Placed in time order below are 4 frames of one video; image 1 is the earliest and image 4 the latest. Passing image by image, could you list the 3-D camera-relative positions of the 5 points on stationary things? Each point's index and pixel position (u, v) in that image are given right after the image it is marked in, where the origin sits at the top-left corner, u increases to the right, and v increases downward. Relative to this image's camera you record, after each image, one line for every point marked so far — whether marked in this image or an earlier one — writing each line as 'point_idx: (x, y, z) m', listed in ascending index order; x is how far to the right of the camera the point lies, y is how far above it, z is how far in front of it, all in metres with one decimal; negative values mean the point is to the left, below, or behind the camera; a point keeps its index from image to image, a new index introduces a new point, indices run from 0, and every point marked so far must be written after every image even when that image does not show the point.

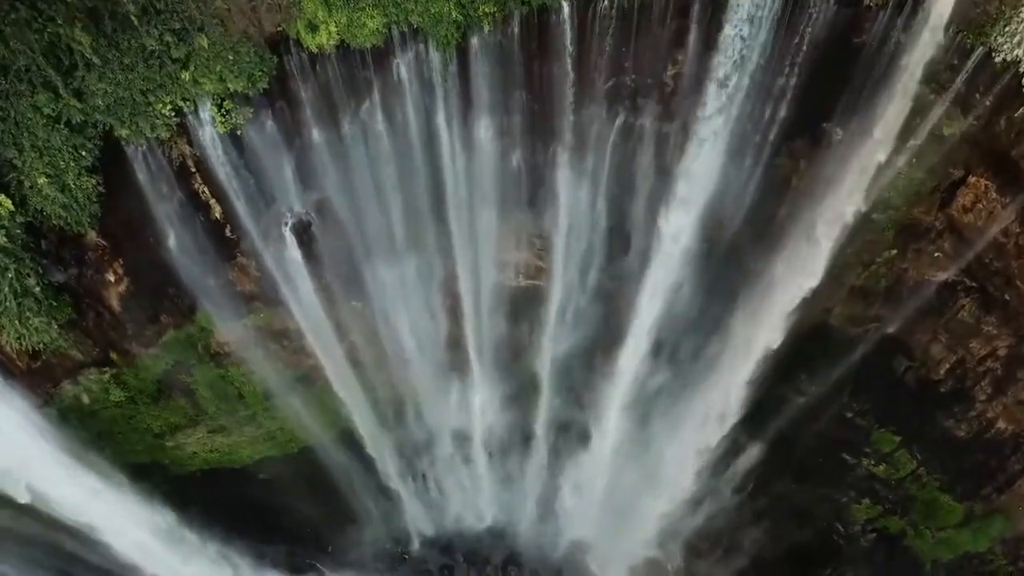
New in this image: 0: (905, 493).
0: (+4.7, -2.5, +9.4) m
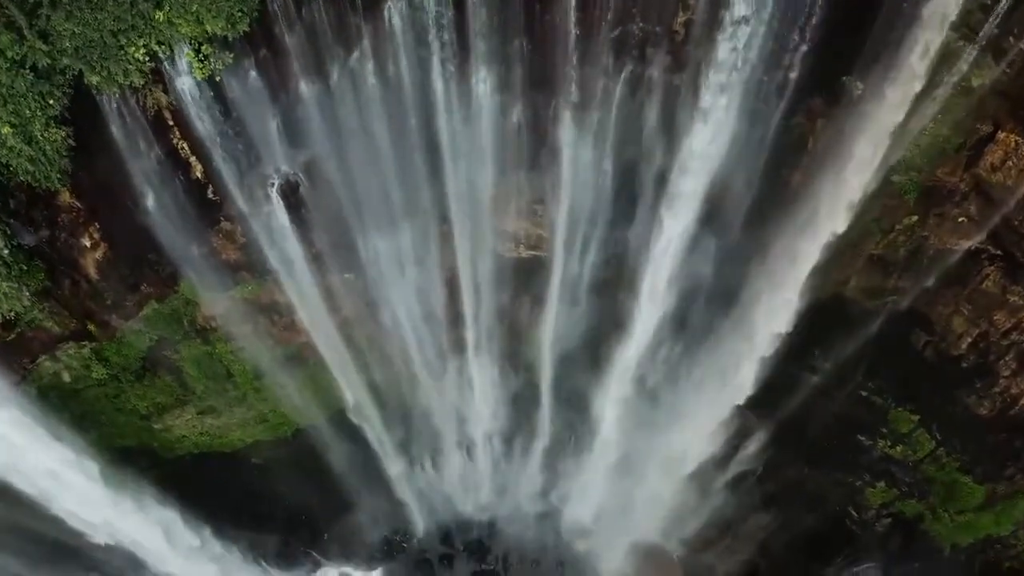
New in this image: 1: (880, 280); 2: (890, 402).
0: (+4.7, -2.2, +9.0) m
1: (+3.8, +0.1, +8.0) m
2: (+4.2, -1.3, +8.7) m
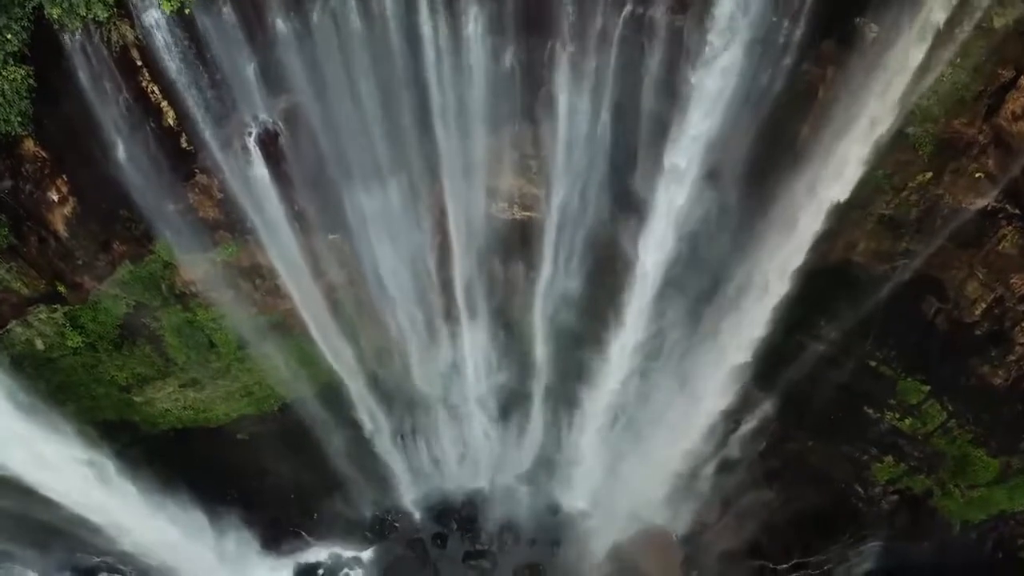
0: (+4.7, -1.8, +8.6) m
1: (+3.7, +0.5, +7.7) m
2: (+4.2, -0.9, +8.4) m
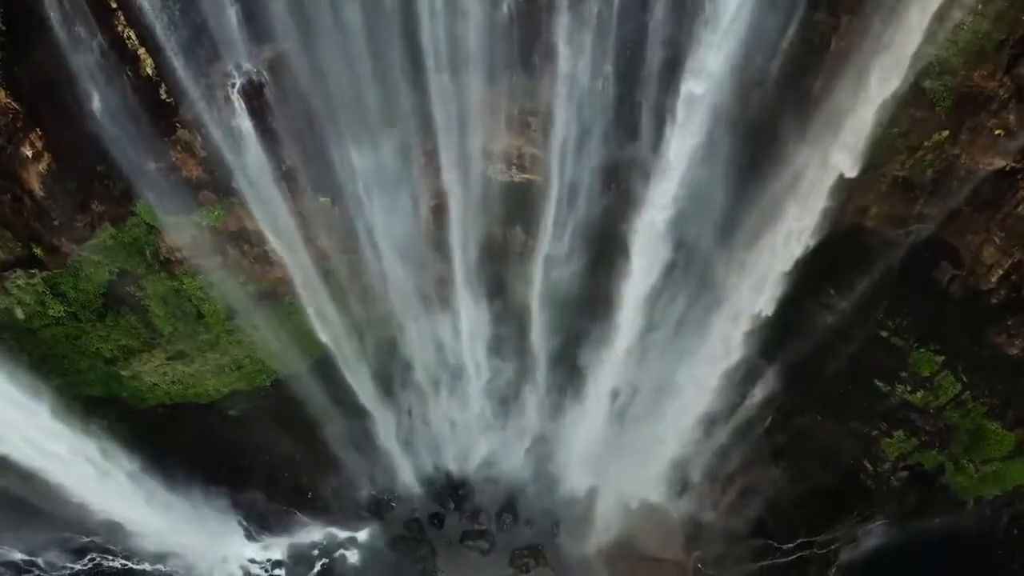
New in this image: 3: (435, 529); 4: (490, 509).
0: (+4.6, -1.5, +8.4) m
1: (+3.7, +0.8, +7.4) m
2: (+4.2, -0.6, +8.1) m
3: (-1.0, -3.1, +10.0) m
4: (-0.3, -2.9, +10.1) m
